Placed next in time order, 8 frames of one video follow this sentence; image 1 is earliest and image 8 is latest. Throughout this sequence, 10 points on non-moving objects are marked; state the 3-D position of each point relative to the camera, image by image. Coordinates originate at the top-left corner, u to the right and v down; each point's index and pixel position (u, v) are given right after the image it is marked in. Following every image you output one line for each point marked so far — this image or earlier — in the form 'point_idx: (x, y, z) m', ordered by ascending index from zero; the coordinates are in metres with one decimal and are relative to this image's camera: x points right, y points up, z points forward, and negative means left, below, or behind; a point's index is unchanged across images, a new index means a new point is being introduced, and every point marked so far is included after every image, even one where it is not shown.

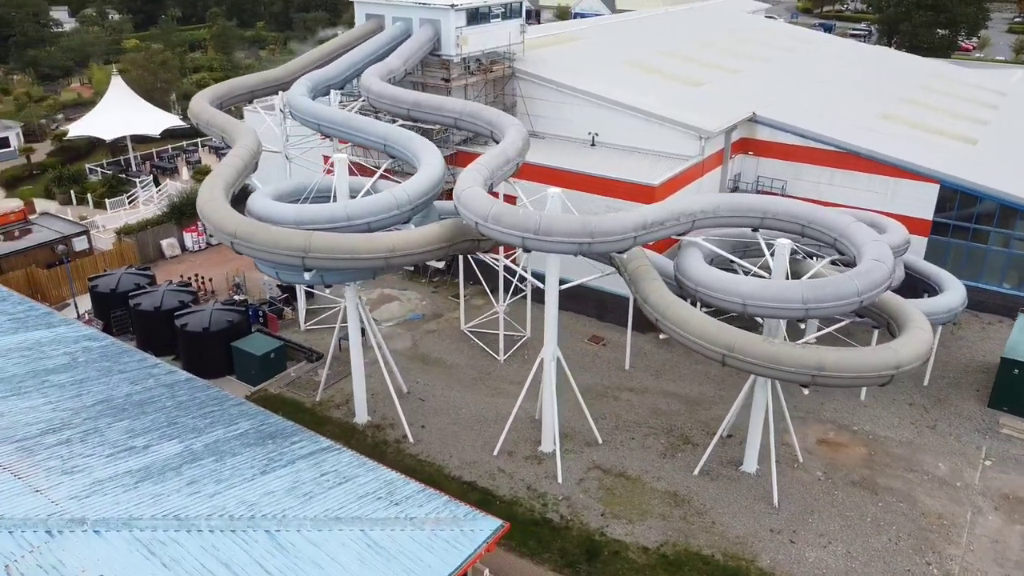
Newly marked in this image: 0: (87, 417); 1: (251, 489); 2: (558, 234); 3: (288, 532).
0: (-10.4, -3.1, +19.4) m
1: (-5.7, -4.3, +17.2) m
2: (+0.9, +1.2, +18.0) m
3: (-4.5, -4.9, +16.0) m
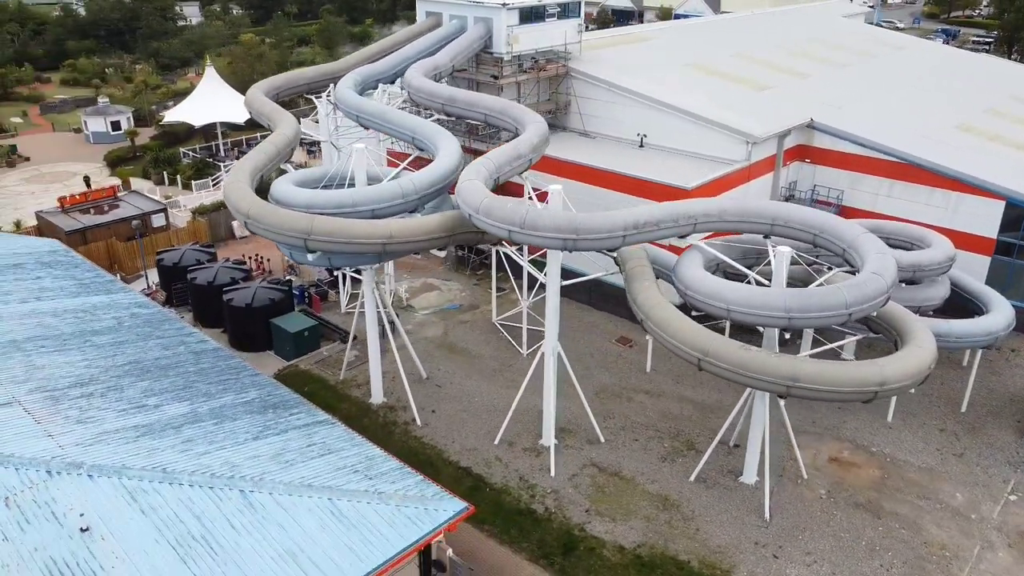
0: (-10.6, -2.3, +21.3) m
1: (-6.4, -3.8, +18.4) m
2: (+0.6, +1.4, +18.4) m
3: (-5.4, -4.4, +17.1) m
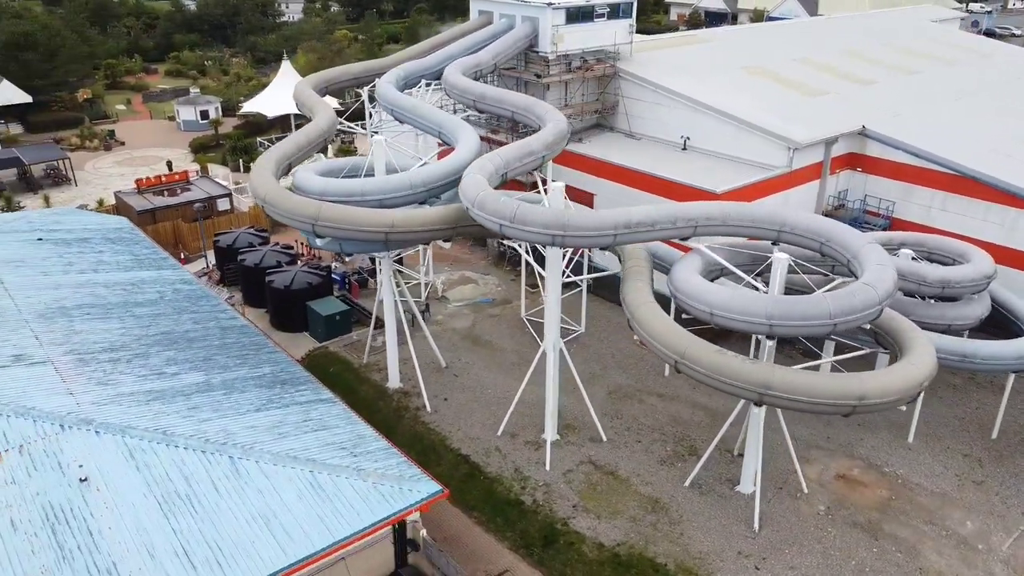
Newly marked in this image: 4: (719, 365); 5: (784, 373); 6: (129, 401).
0: (-10.6, -1.6, +22.9) m
1: (-6.8, -3.3, +19.6) m
2: (+0.4, +1.5, +18.7) m
3: (-6.0, -3.9, +18.1) m
4: (+4.3, -1.6, +16.8) m
5: (+5.6, -1.7, +16.5) m
6: (-9.4, -2.8, +19.6) m
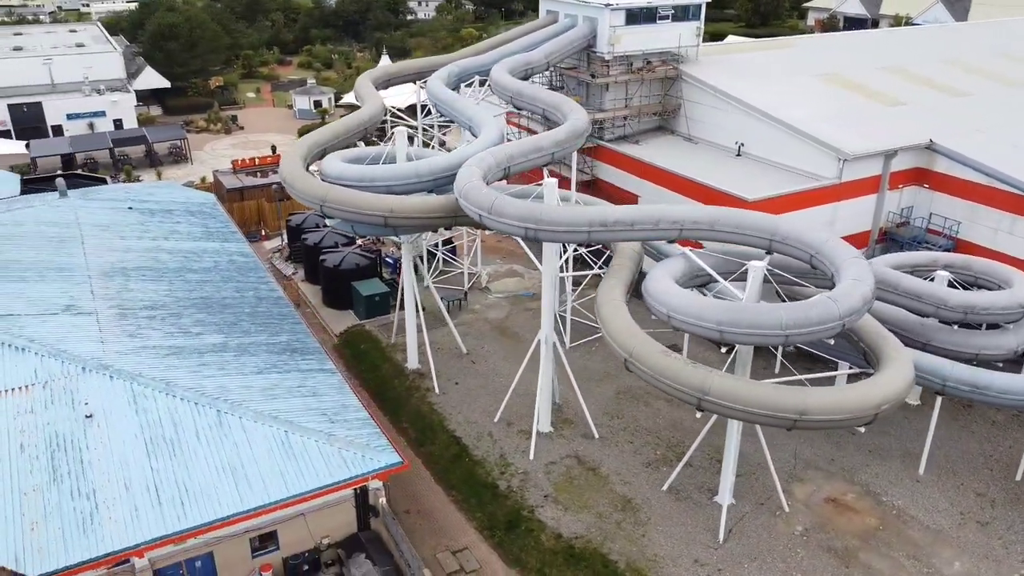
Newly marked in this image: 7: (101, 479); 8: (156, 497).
0: (-10.5, -0.5, +25.3) m
1: (-7.4, -2.5, +21.4) m
2: (-0.2, +1.8, +19.3) m
3: (-7.0, -3.2, +19.9) m
4: (+3.1, -1.6, +16.8) m
5: (+4.3, -1.9, +16.3) m
6: (-10.0, -1.8, +21.9) m
7: (-9.1, -4.3, +17.7) m
8: (-7.9, -4.6, +17.6) m
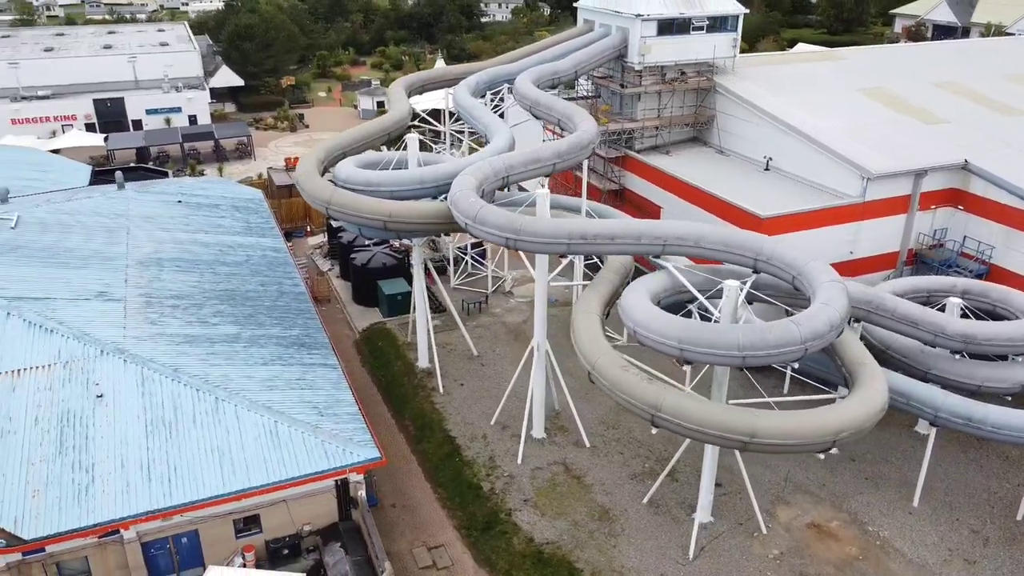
0: (-10.3, -0.3, +26.9) m
1: (-7.8, -2.3, +22.7) m
2: (-0.6, +1.6, +19.9) m
3: (-7.5, -3.1, +21.1) m
4: (+2.3, -2.0, +17.0) m
5: (+3.4, -2.2, +16.4) m
6: (-10.2, -1.5, +23.4) m
7: (-9.9, -4.0, +19.2) m
8: (-8.7, -4.4, +18.9) m
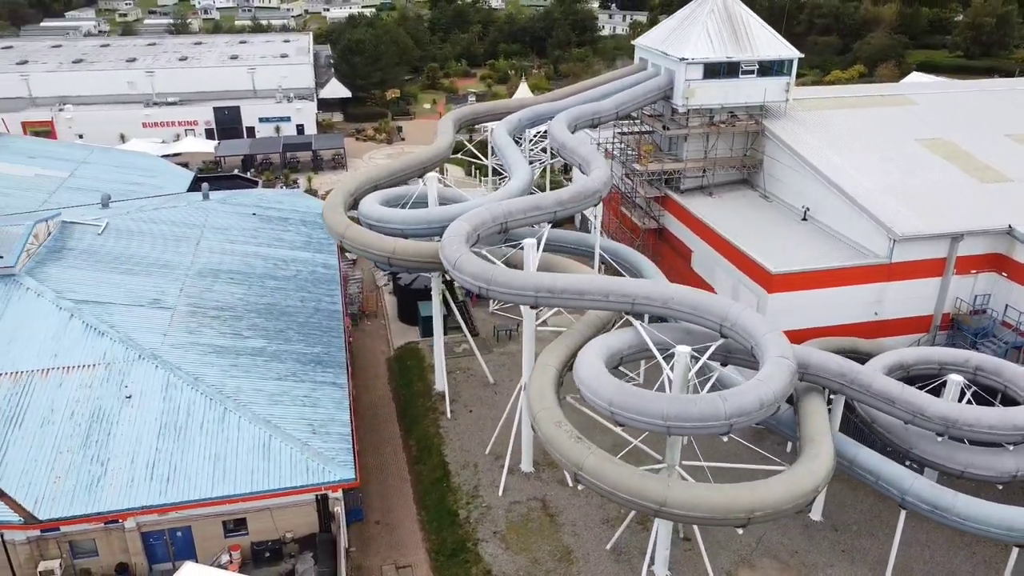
0: (-9.9, -0.8, +29.6) m
1: (-8.1, -3.0, +25.1) m
2: (-1.2, +0.4, +21.1) m
3: (-8.2, -3.7, +23.5) m
4: (+0.9, -3.3, +17.9) m
5: (+1.9, -3.7, +17.1) m
6: (-10.4, -2.0, +26.2) m
7: (-10.9, -4.5, +22.0) m
8: (-9.8, -5.0, +21.5) m
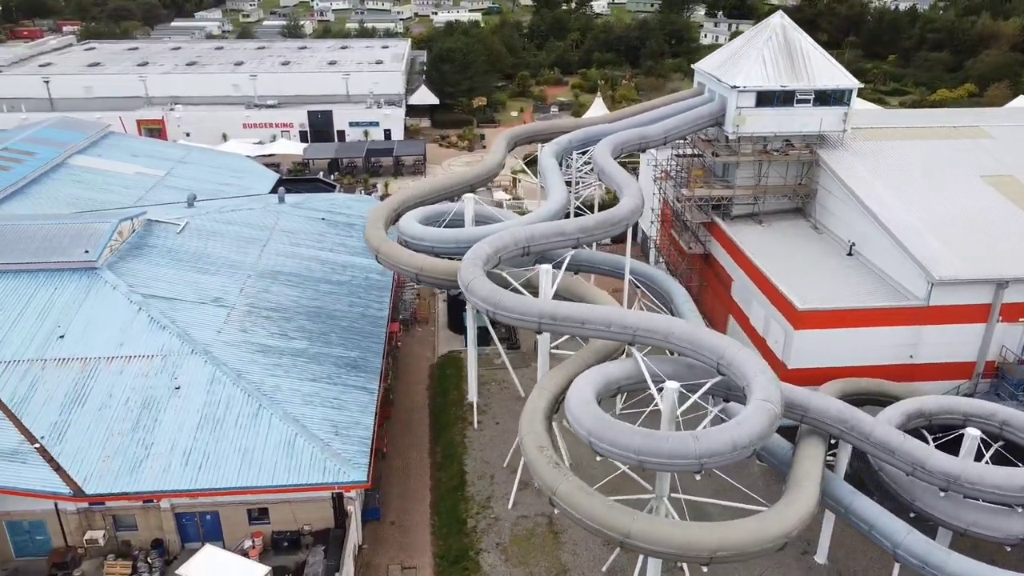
0: (-8.5, -0.9, +31.7) m
1: (-7.5, -3.2, +27.0) m
2: (-1.0, -0.2, +22.2) m
3: (-7.8, -3.9, +25.4) m
4: (+0.5, -4.0, +18.7) m
5: (+1.4, -4.4, +17.8) m
6: (-9.5, -2.1, +28.4) m
7: (-10.7, -4.5, +24.3) m
8: (-9.7, -5.1, +23.7) m
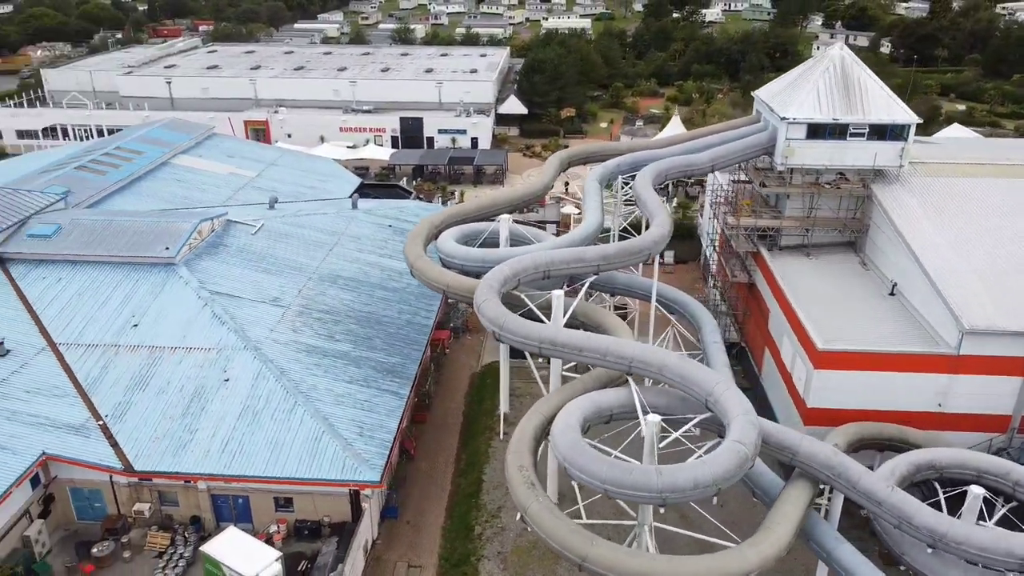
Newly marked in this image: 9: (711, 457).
0: (-7.0, -1.2, +33.9) m
1: (-6.7, -3.5, +29.1) m
2: (-0.7, -0.8, +23.5) m
3: (-7.3, -4.2, +27.5) m
4: (+0.1, -4.7, +19.8) m
5: (+0.7, -5.2, +18.8) m
6: (-8.5, -2.2, +30.7) m
7: (-10.4, -4.6, +26.8) m
8: (-9.5, -5.2, +26.1) m
9: (+4.7, -3.9, +18.2) m
